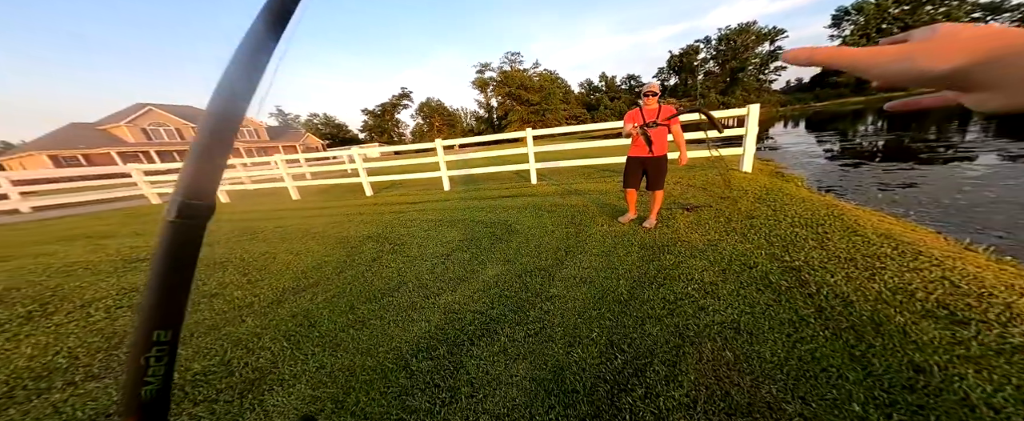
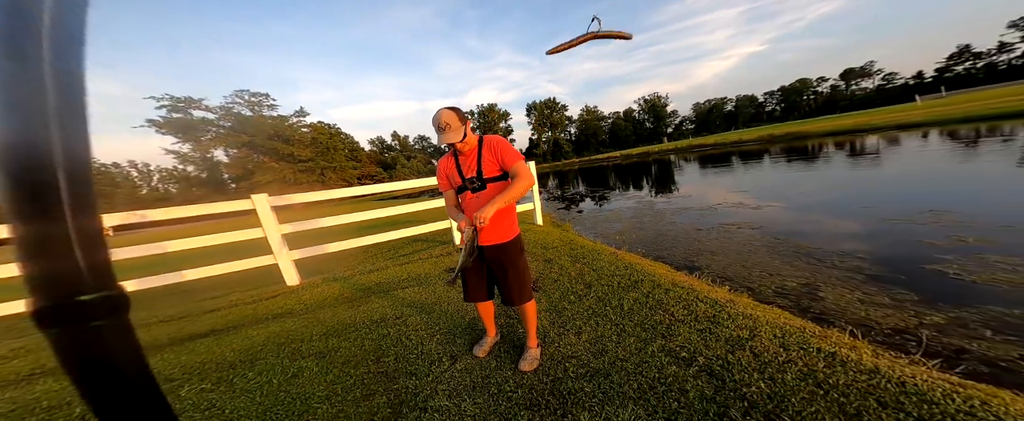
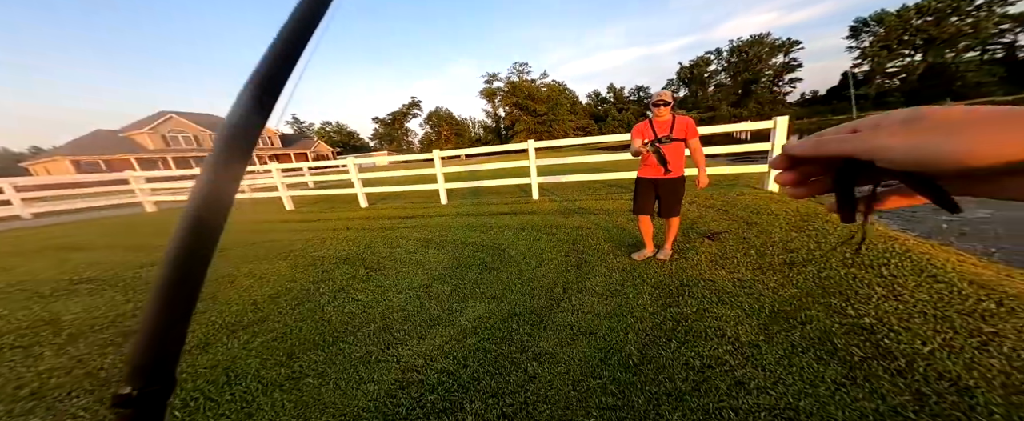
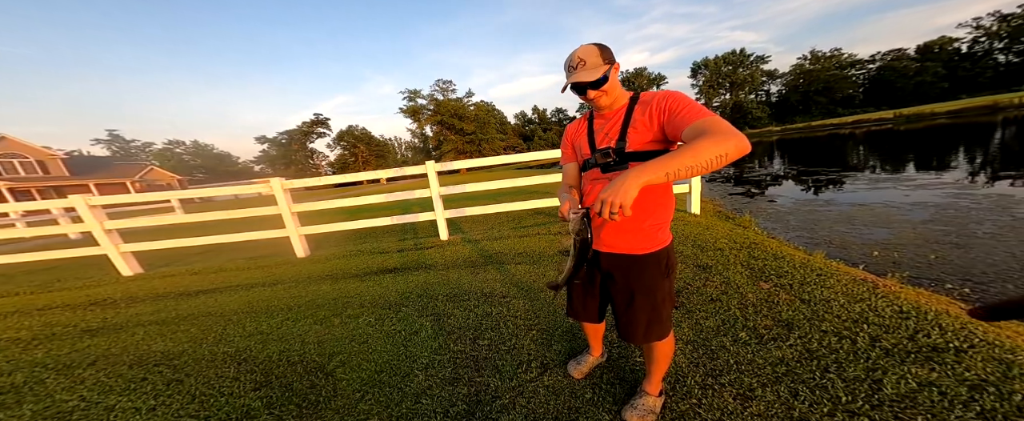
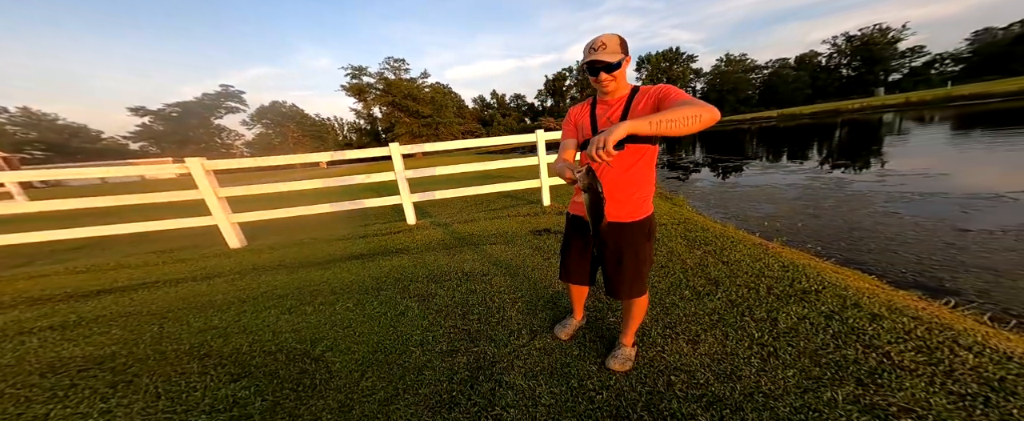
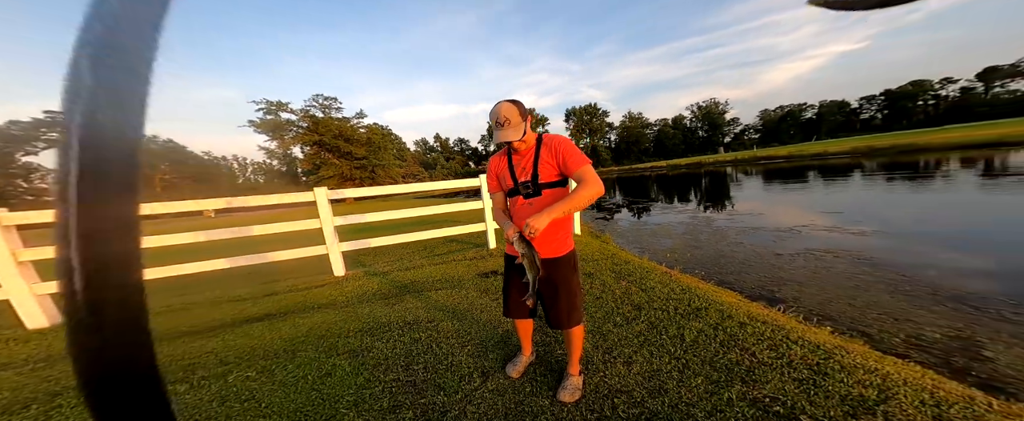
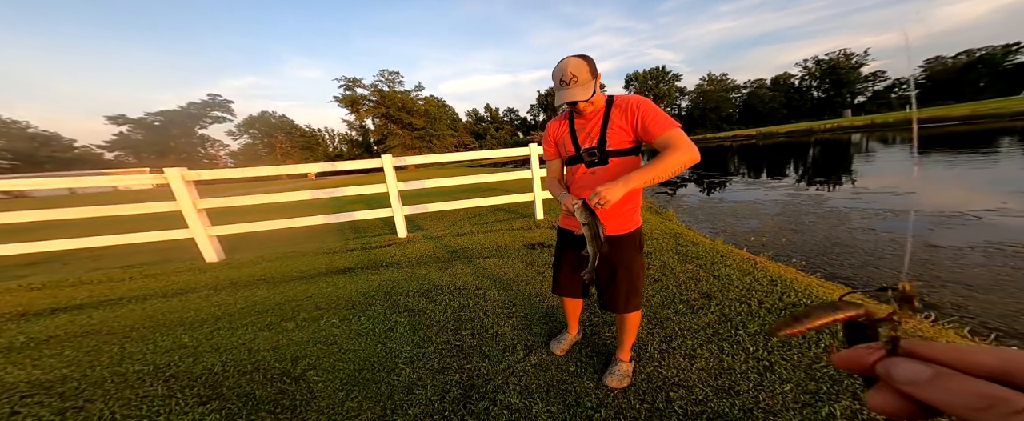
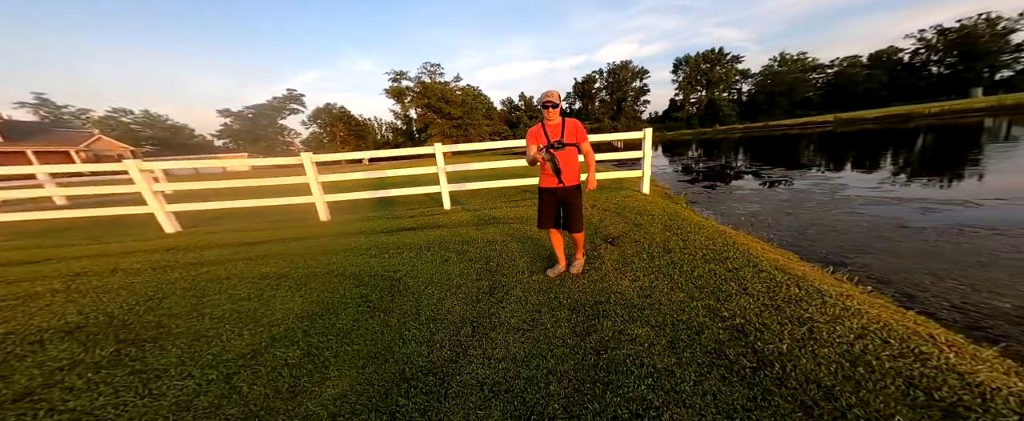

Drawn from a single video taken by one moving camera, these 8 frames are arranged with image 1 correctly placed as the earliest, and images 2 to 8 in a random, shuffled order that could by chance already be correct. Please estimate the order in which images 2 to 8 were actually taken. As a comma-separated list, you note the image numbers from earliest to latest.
3, 8, 5, 4, 7, 6, 2
